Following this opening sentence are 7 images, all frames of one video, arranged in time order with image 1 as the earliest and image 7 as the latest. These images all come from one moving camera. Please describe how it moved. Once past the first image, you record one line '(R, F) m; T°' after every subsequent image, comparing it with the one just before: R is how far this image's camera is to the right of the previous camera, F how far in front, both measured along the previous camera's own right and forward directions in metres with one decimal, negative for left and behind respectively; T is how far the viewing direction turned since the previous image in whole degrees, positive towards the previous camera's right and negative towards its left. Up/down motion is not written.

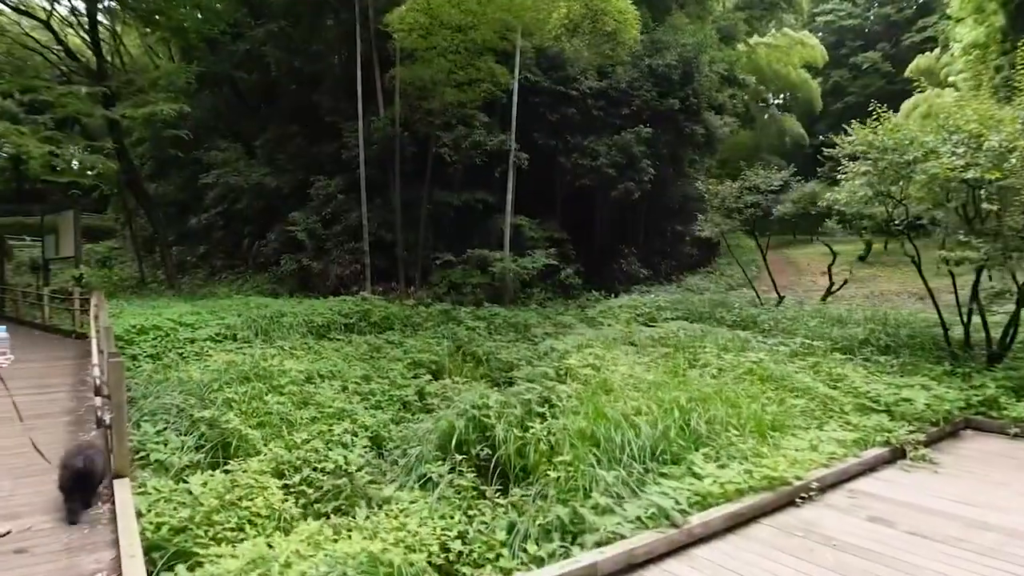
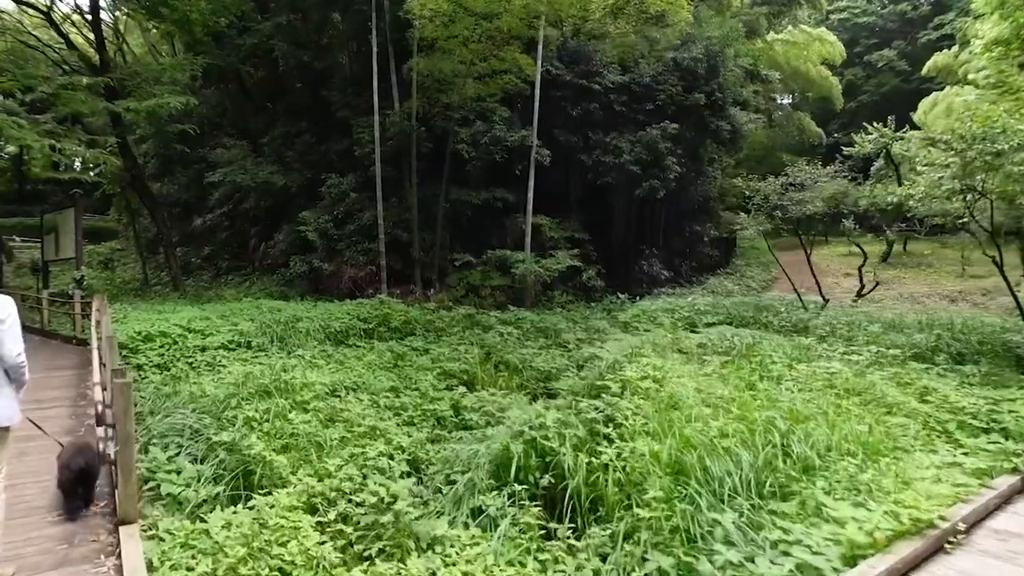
(-0.6, +0.7) m; 0°
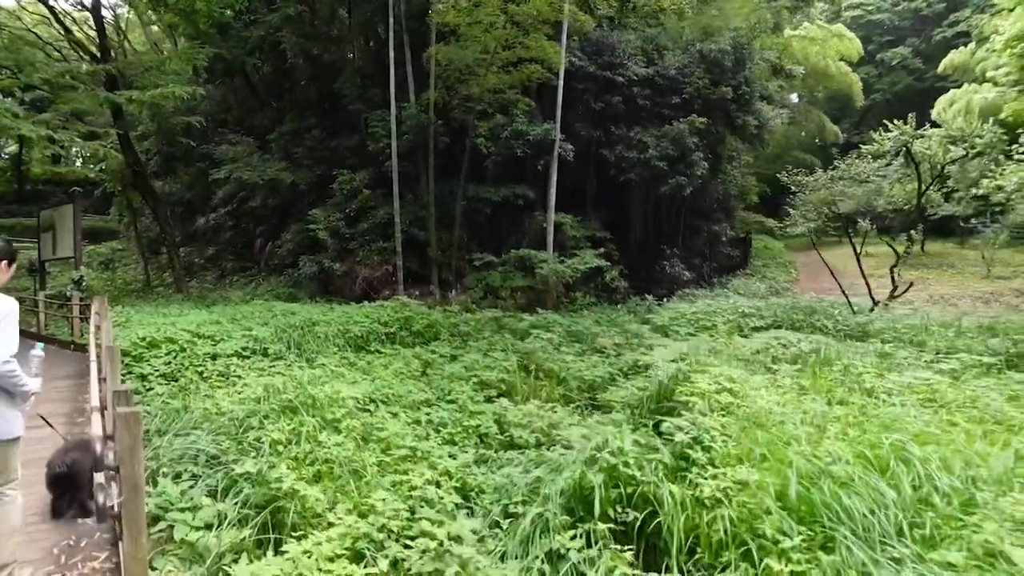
(-0.6, +0.7) m; 0°
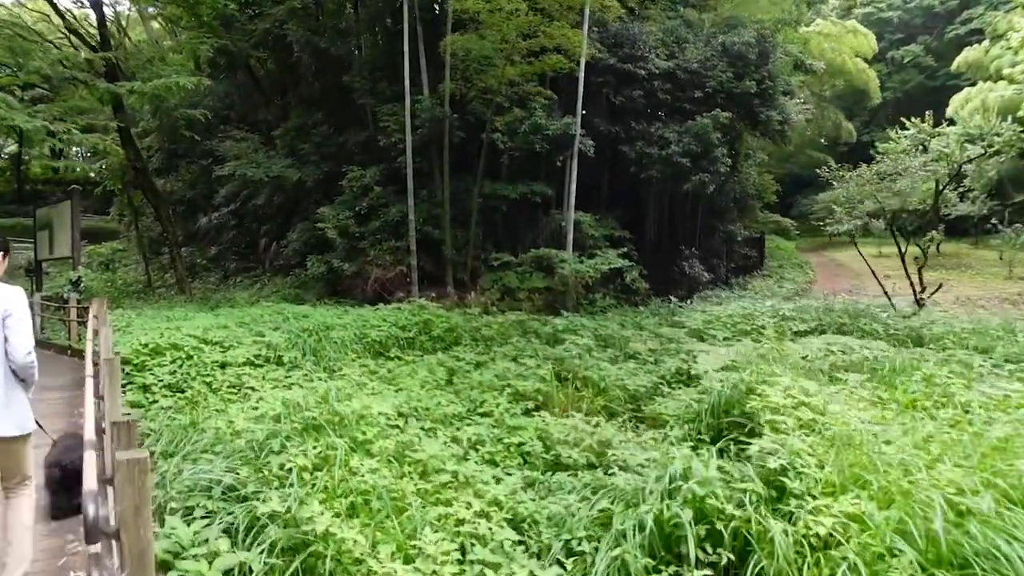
(-0.5, +0.6) m; 0°
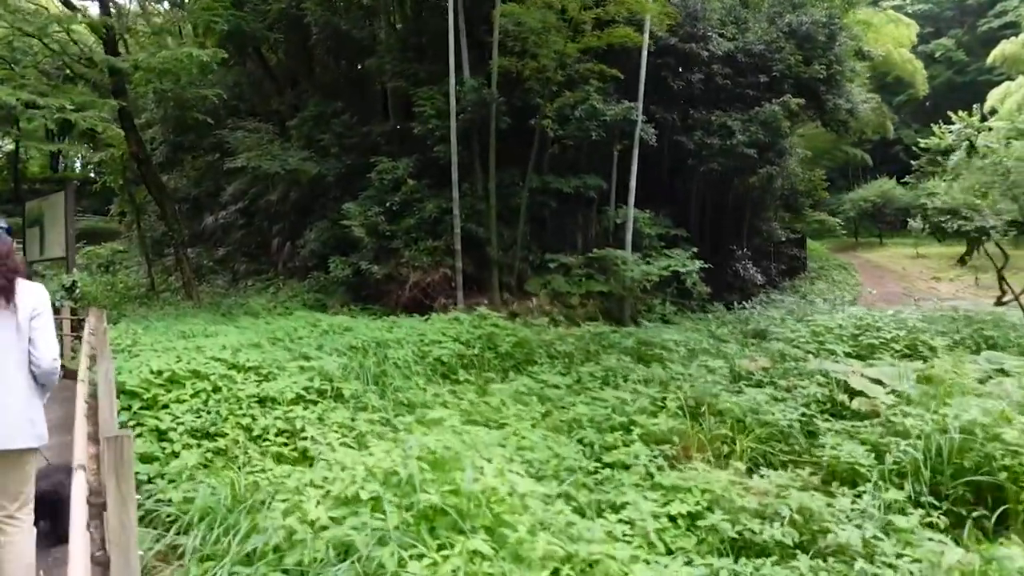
(-1.3, +1.4) m; 0°
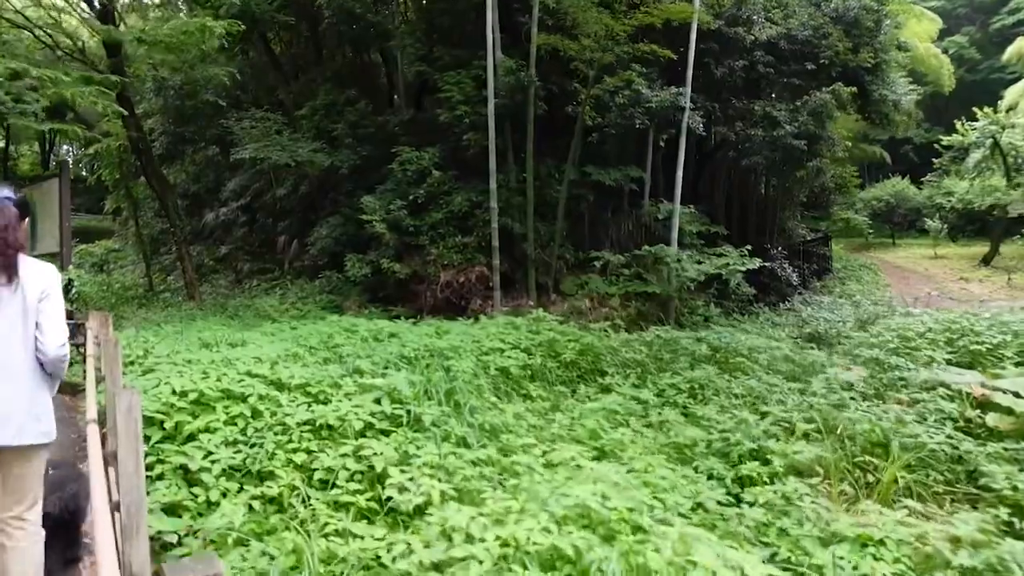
(-0.9, +0.9) m; +1°
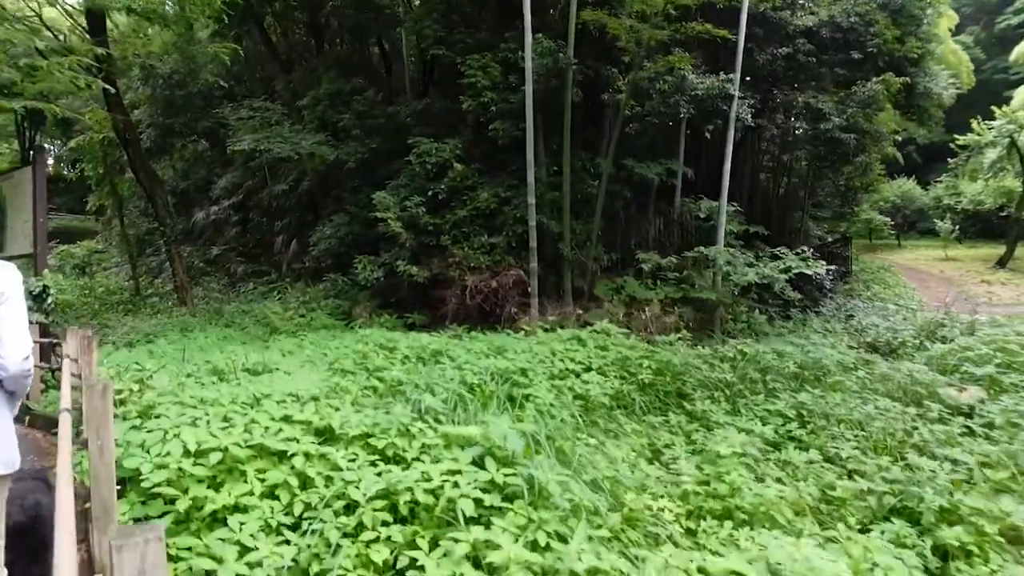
(-0.9, +1.0) m; +1°
